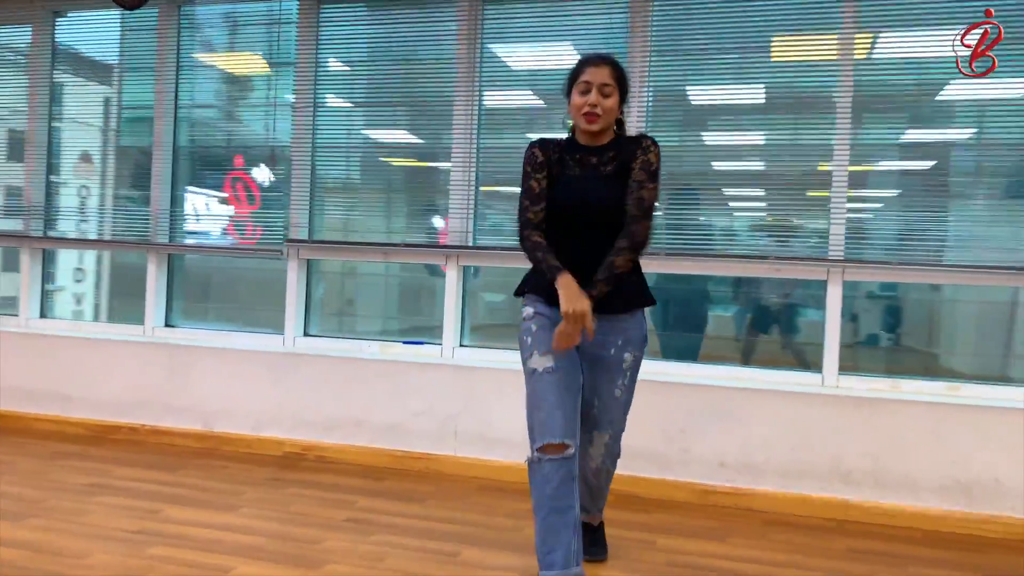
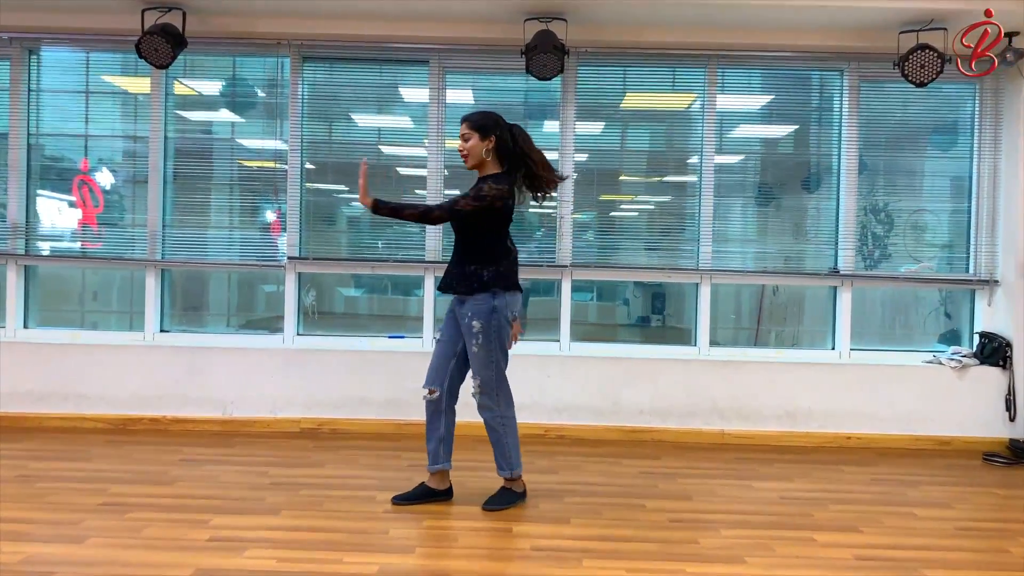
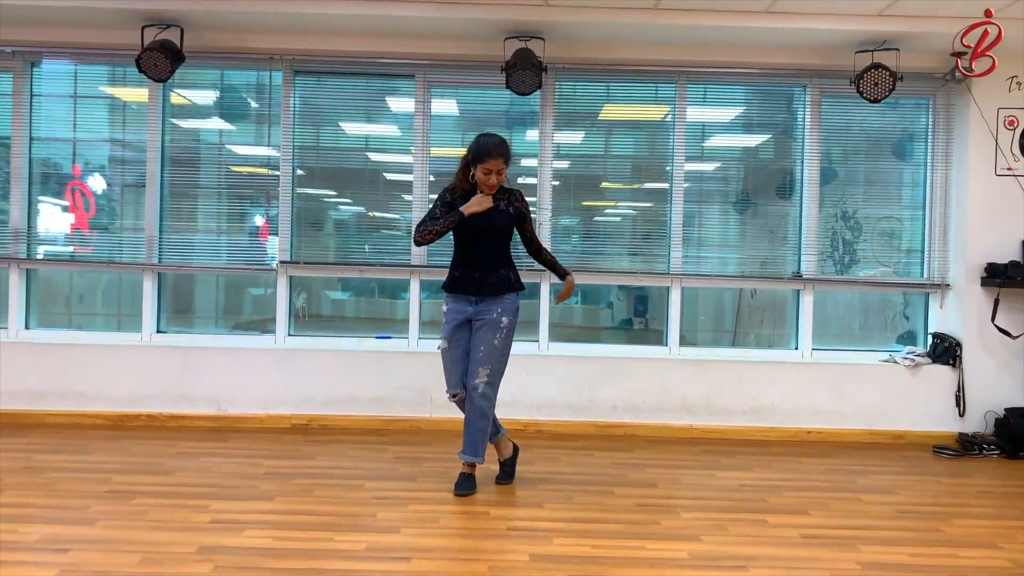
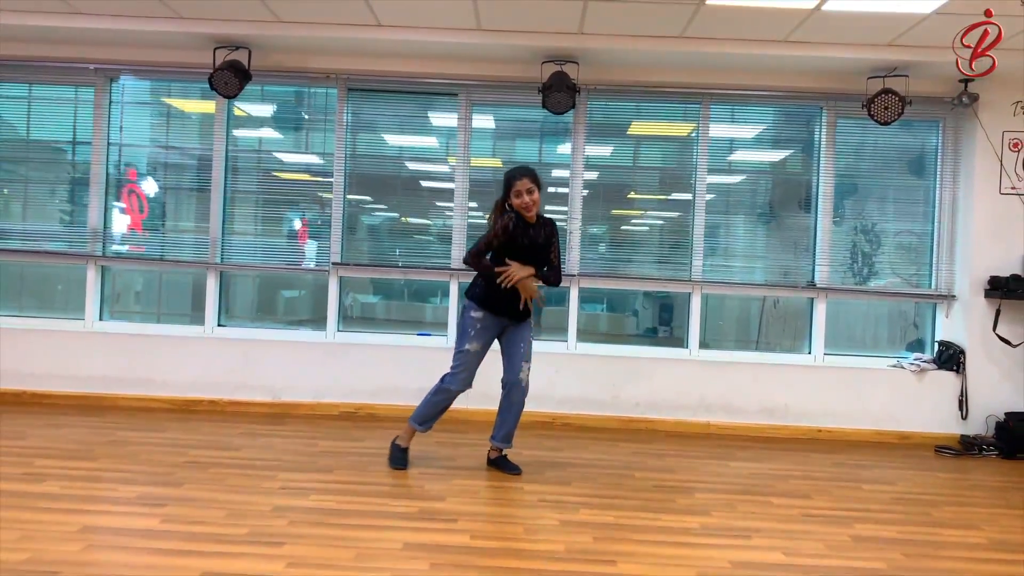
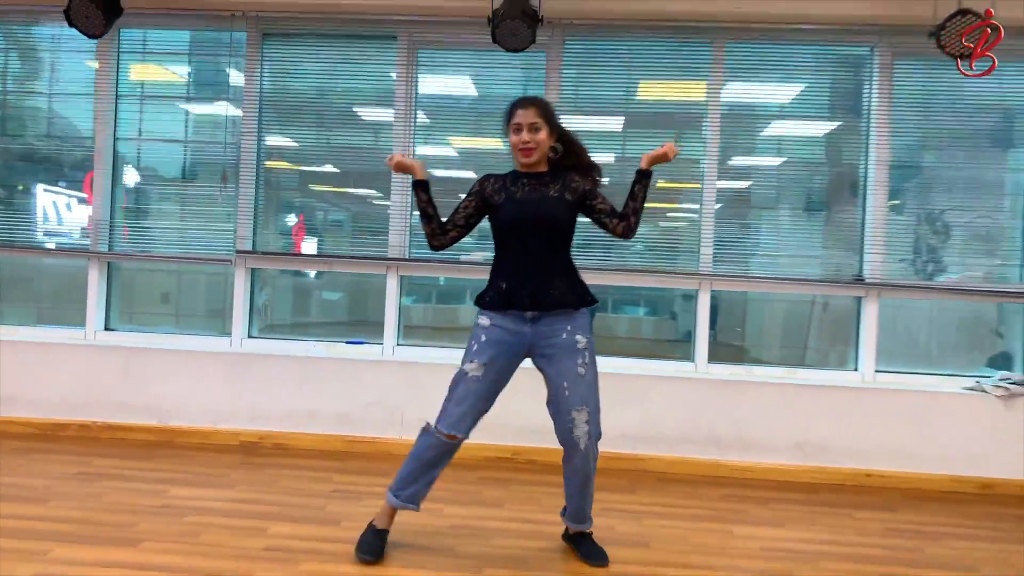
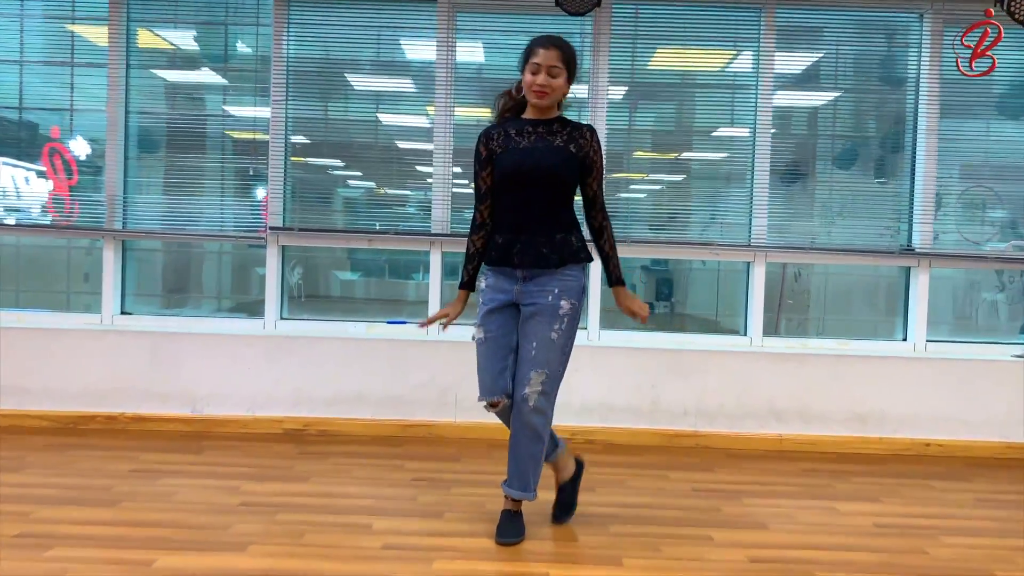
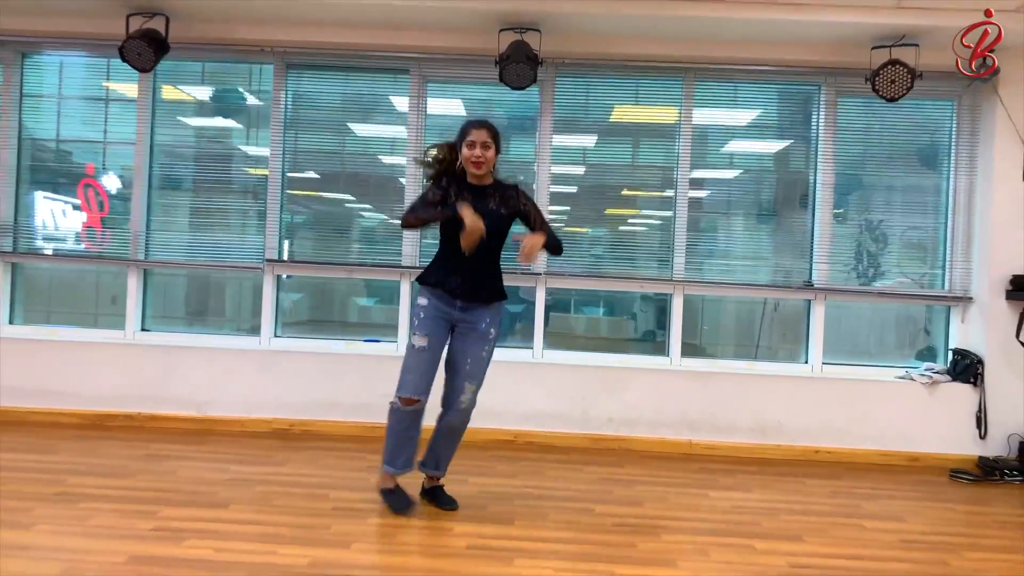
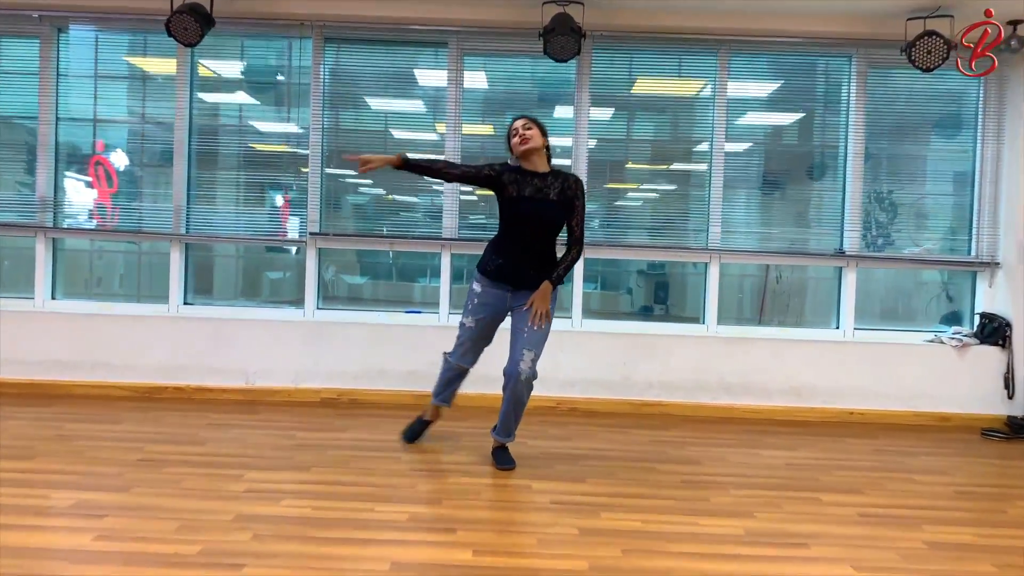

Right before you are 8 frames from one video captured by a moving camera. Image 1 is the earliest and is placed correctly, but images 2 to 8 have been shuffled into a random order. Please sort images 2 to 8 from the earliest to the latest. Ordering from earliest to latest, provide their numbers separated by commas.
5, 7, 4, 8, 6, 3, 2
